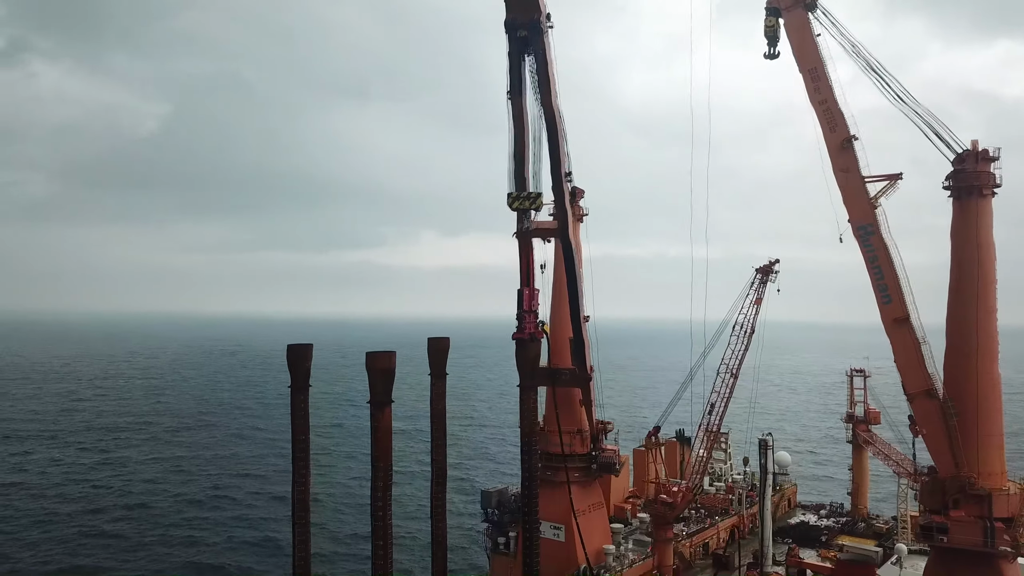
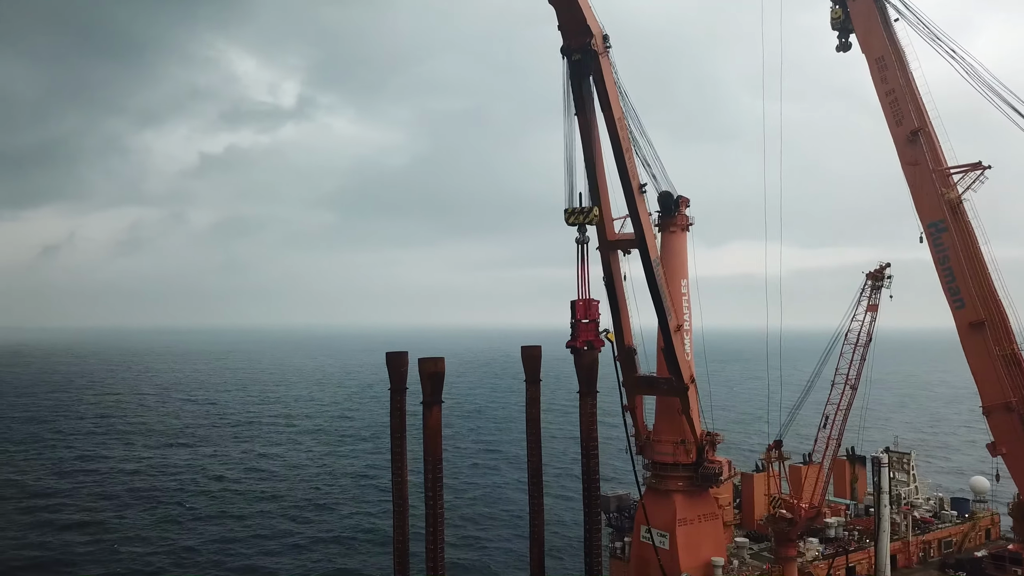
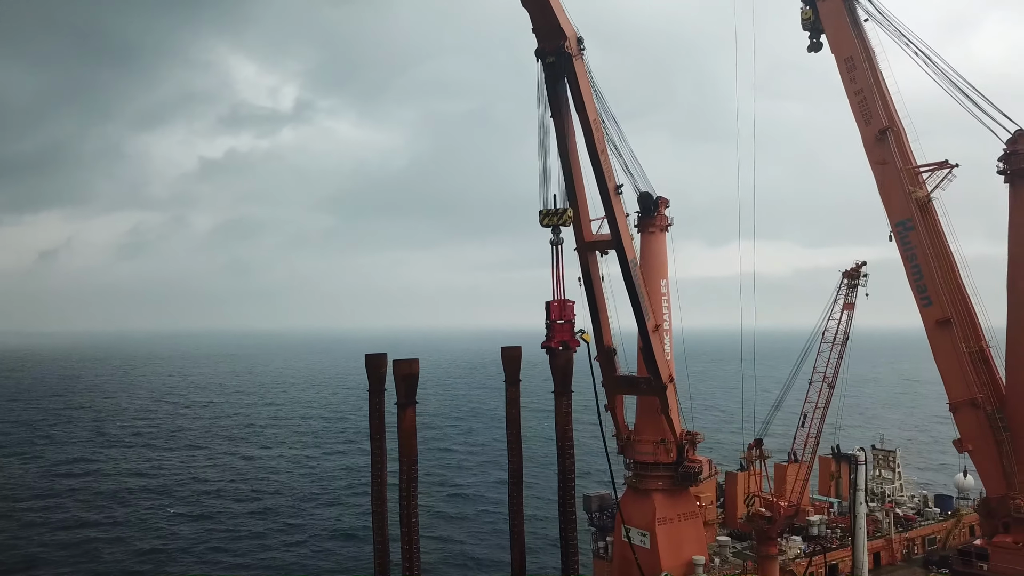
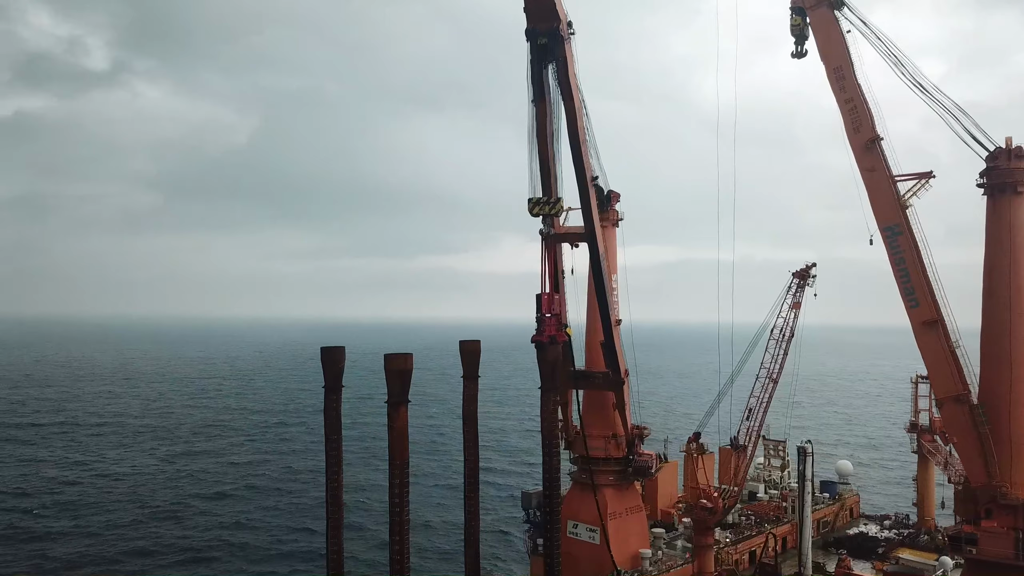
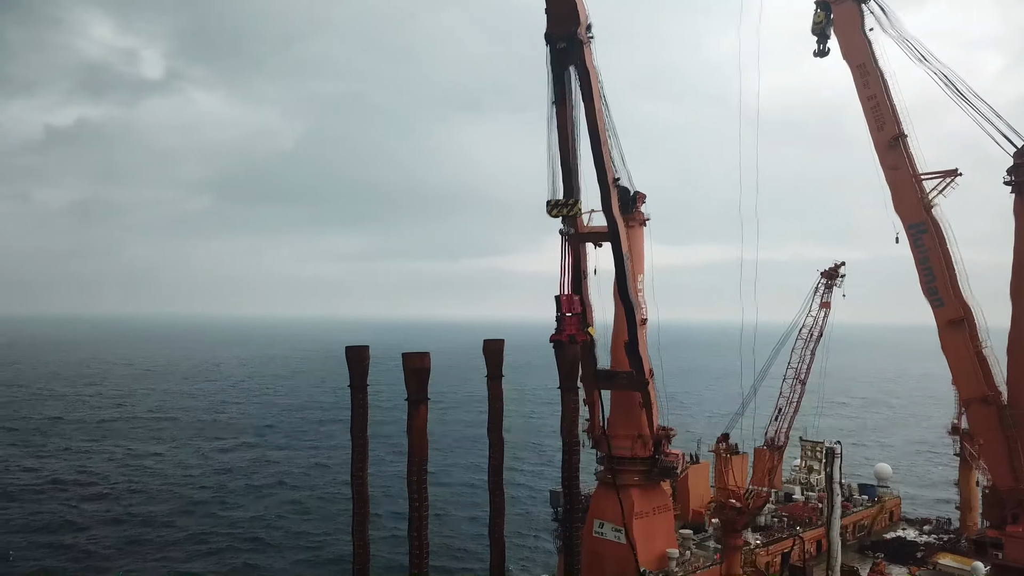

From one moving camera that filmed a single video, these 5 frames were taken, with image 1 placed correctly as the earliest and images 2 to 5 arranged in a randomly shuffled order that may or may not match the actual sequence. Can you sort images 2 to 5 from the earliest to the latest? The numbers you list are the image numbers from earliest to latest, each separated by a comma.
4, 5, 2, 3
